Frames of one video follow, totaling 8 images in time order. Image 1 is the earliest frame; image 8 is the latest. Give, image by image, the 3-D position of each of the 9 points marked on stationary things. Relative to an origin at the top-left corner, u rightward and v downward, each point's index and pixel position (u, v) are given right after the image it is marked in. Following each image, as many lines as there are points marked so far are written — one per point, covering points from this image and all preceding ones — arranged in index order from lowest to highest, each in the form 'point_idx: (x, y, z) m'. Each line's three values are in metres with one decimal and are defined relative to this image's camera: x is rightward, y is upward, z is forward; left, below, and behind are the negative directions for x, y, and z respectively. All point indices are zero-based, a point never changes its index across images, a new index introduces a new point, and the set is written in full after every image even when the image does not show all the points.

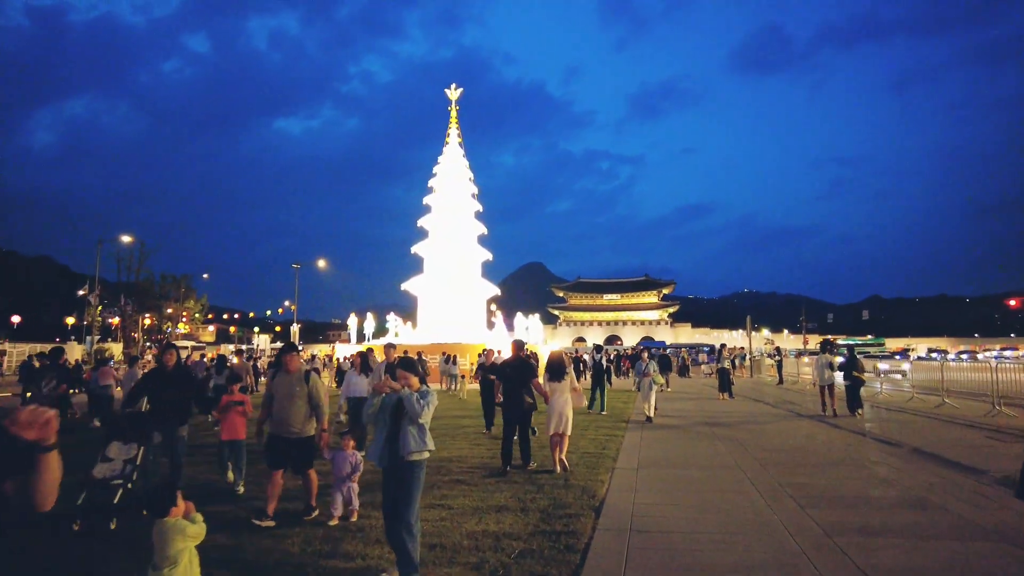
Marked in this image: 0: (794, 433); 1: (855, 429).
0: (+5.7, -3.0, +13.4) m
1: (+7.4, -3.0, +14.1) m
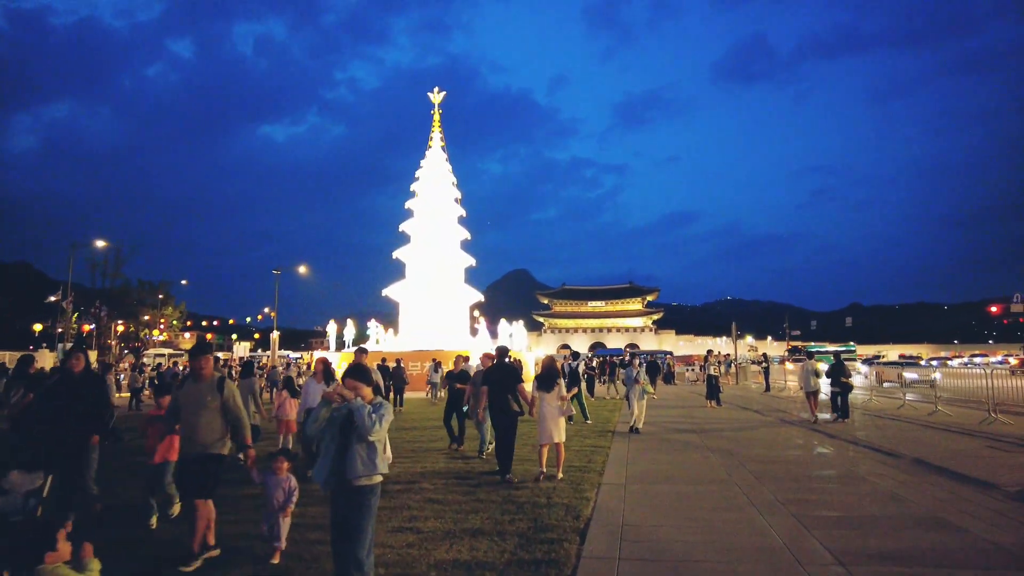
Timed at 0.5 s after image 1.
0: (+5.3, -3.0, +12.8) m
1: (+7.0, -3.1, +13.6) m
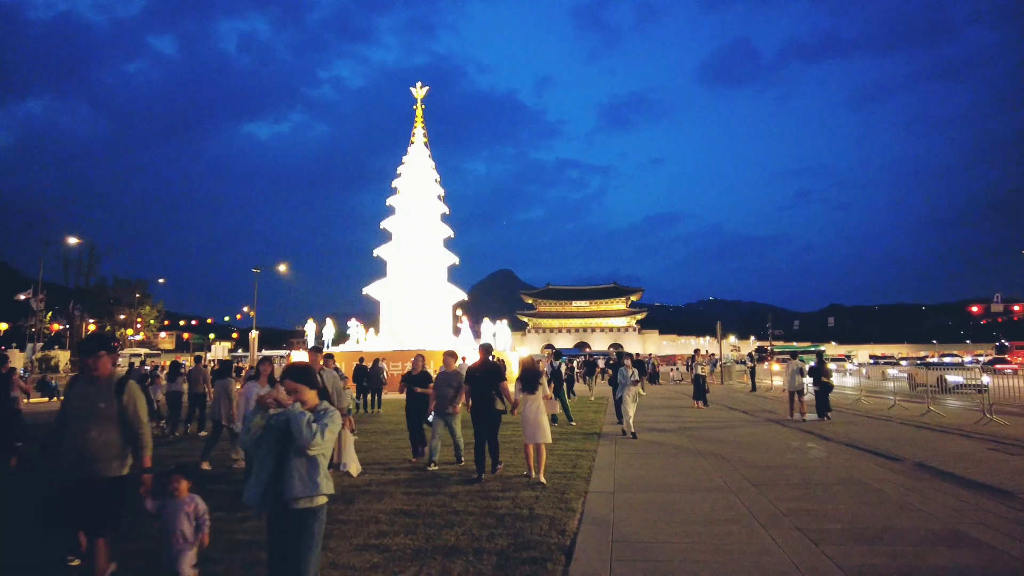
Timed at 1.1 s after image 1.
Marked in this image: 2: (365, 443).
0: (+5.0, -2.9, +12.2) m
1: (+6.6, -3.0, +13.0) m
2: (-2.7, -3.0, +12.6) m
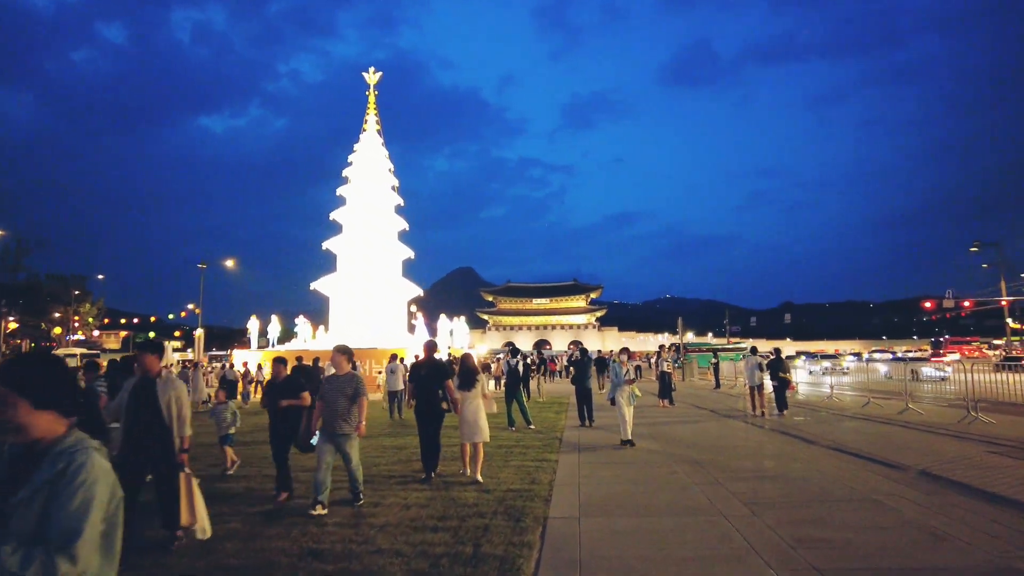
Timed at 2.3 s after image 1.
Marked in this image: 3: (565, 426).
0: (+4.1, -2.7, +11.0) m
1: (+5.7, -2.8, +11.9) m
2: (-3.6, -2.8, +10.9) m
3: (+1.2, -3.1, +14.5) m
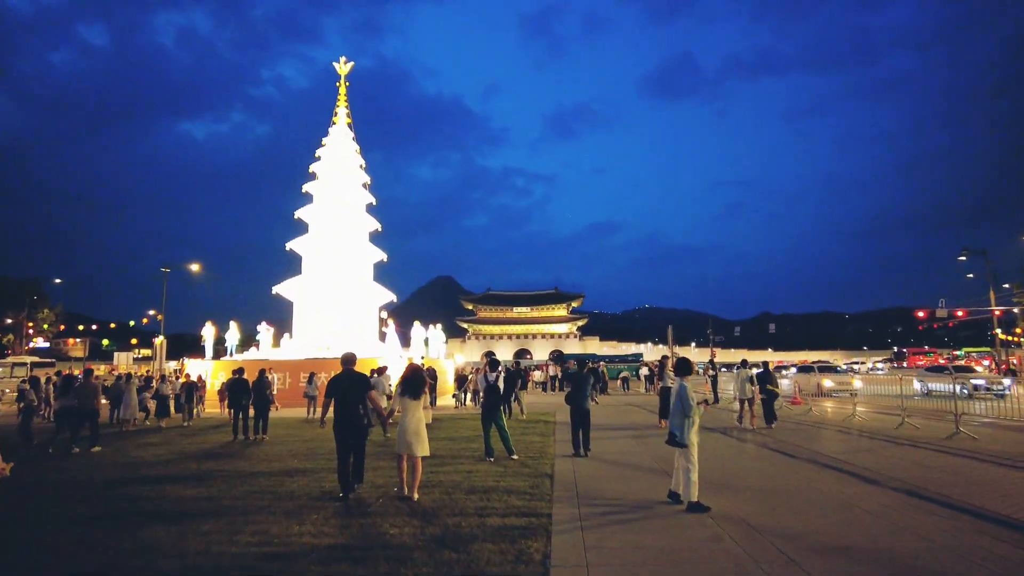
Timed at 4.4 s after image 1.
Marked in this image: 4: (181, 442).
0: (+3.9, -2.7, +8.4) m
1: (+5.4, -2.8, +9.3) m
2: (-3.9, -2.7, +8.1) m
3: (+0.8, -3.0, +11.8) m
4: (-7.6, -3.5, +14.9) m
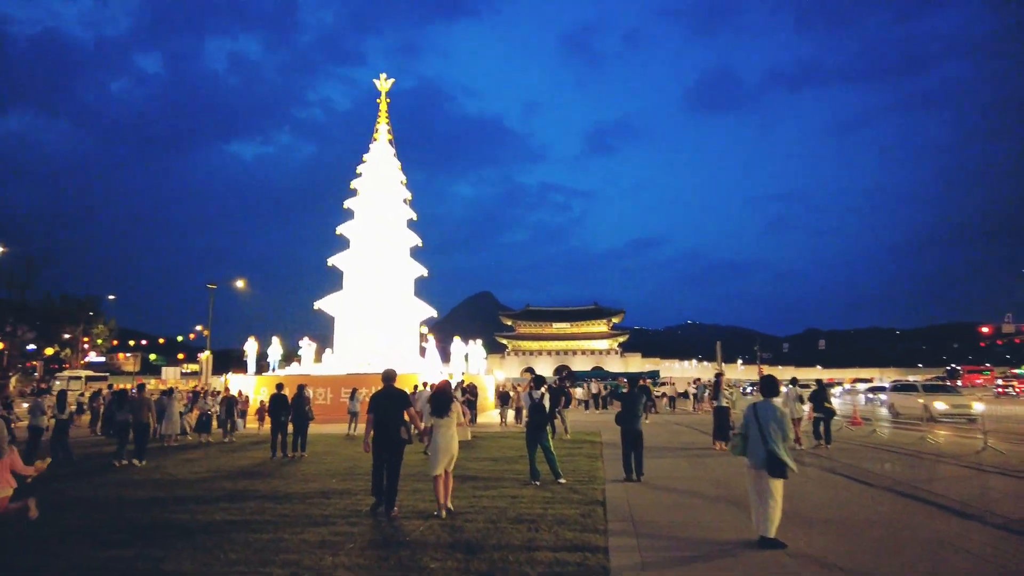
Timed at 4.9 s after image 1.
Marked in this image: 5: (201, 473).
0: (+4.4, -2.8, +7.5) m
1: (+6.0, -2.9, +8.3) m
2: (-3.3, -2.9, +7.6) m
3: (+1.6, -3.2, +11.0) m
4: (-6.6, -3.8, +14.7) m
5: (-5.9, -3.5, +12.4) m
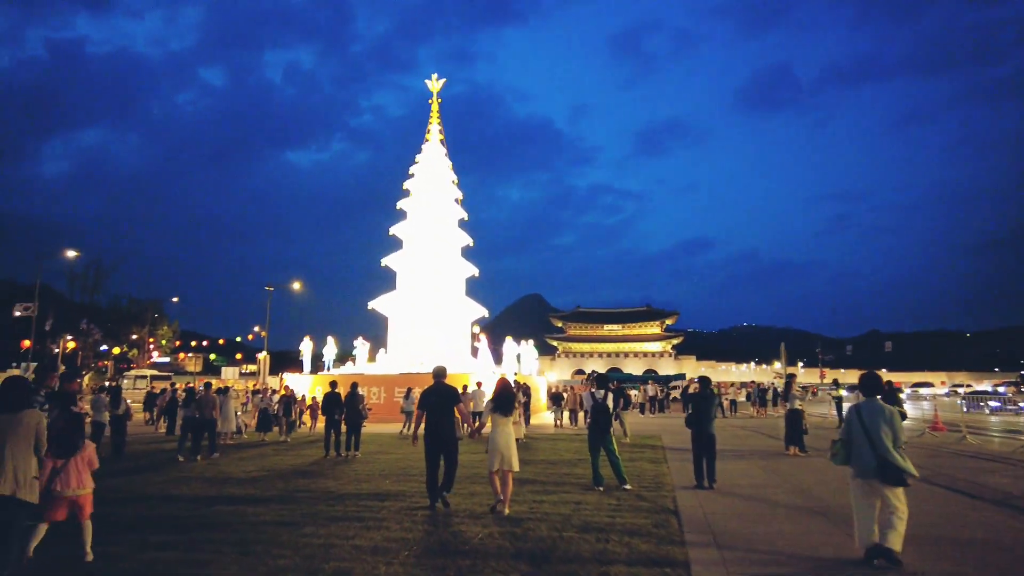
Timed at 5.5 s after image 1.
0: (+5.1, -2.6, +6.5) m
1: (+6.8, -2.7, +7.2) m
2: (-2.5, -2.7, +7.2) m
3: (+2.6, -3.1, +10.2) m
4: (-5.3, -3.7, +14.5) m
5: (-4.8, -3.4, +12.1) m
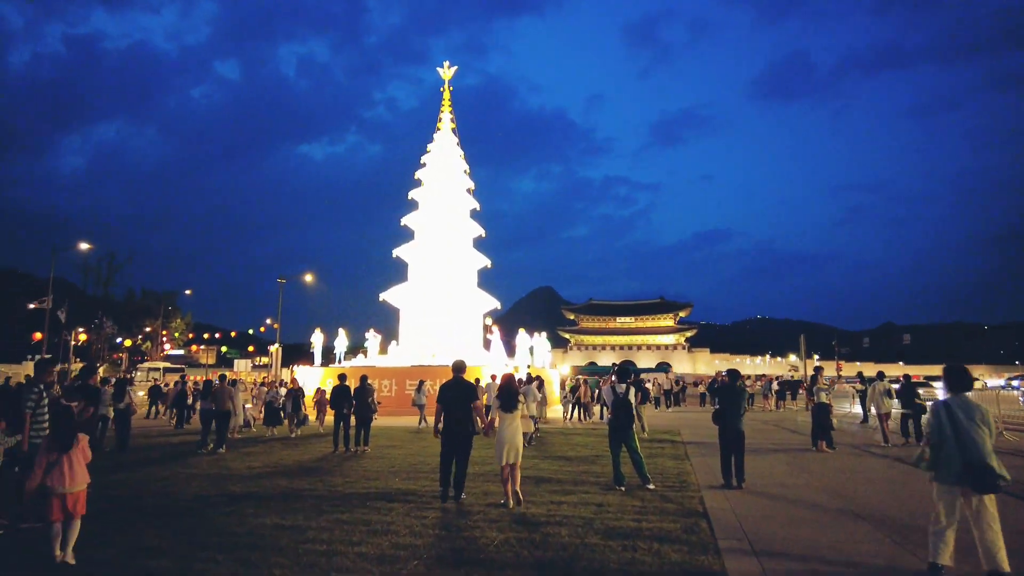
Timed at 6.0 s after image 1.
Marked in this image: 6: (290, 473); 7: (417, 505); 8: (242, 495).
0: (+5.3, -2.5, +5.8) m
1: (+7.0, -2.6, +6.5) m
2: (-2.4, -2.6, +6.7) m
3: (+2.8, -2.9, +9.6) m
4: (-5.0, -3.5, +14.0) m
5: (-4.5, -3.2, +11.7) m
6: (-3.8, -3.1, +11.1) m
7: (-1.2, -2.7, +8.2) m
8: (-3.9, -3.0, +9.5) m
